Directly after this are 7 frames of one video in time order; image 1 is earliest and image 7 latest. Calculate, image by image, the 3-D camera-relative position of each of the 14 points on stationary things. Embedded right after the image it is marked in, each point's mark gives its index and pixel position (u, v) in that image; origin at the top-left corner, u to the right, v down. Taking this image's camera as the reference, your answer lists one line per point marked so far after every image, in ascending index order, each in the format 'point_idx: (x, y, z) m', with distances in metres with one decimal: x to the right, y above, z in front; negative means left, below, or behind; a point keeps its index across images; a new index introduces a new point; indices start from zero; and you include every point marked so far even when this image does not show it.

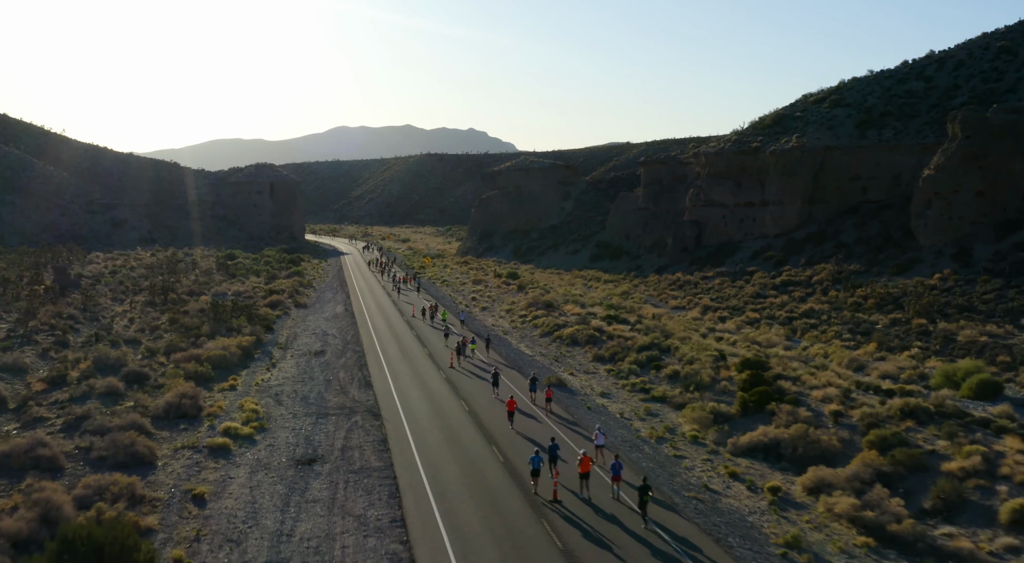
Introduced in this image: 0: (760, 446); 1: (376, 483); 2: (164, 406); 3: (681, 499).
0: (+5.6, -3.6, +15.4) m
1: (-2.6, -3.8, +13.1) m
2: (-8.7, -3.1, +17.3) m
3: (+3.1, -4.0, +12.8) m
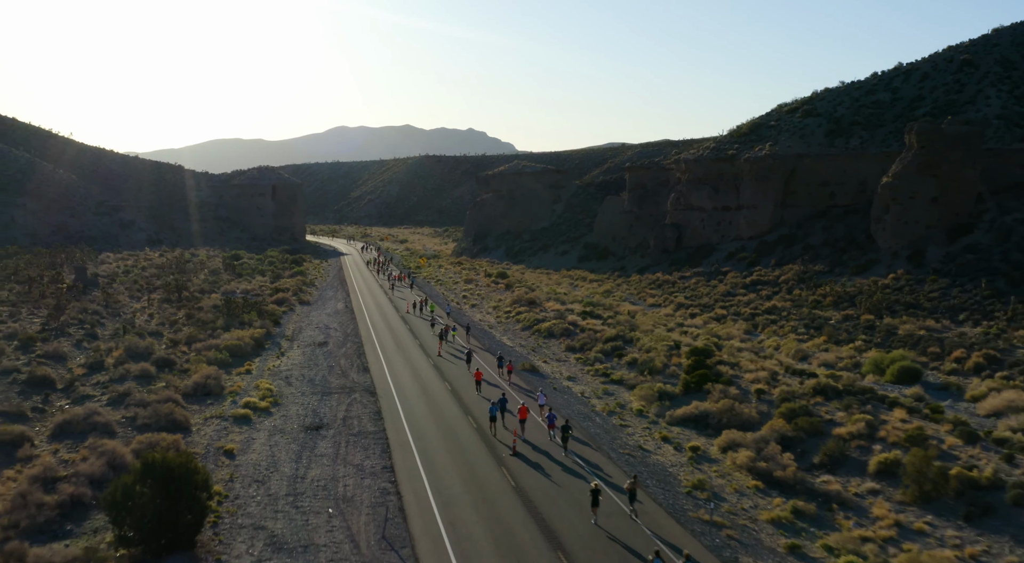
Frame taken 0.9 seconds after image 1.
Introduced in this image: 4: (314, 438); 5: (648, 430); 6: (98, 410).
0: (+4.8, -3.6, +18.5) m
1: (-3.3, -3.7, +16.1) m
2: (-9.4, -3.0, +20.4) m
3: (+2.4, -4.0, +15.9) m
4: (-4.8, -3.7, +16.6) m
5: (+3.5, -3.9, +17.9) m
6: (-11.0, -3.4, +18.3) m
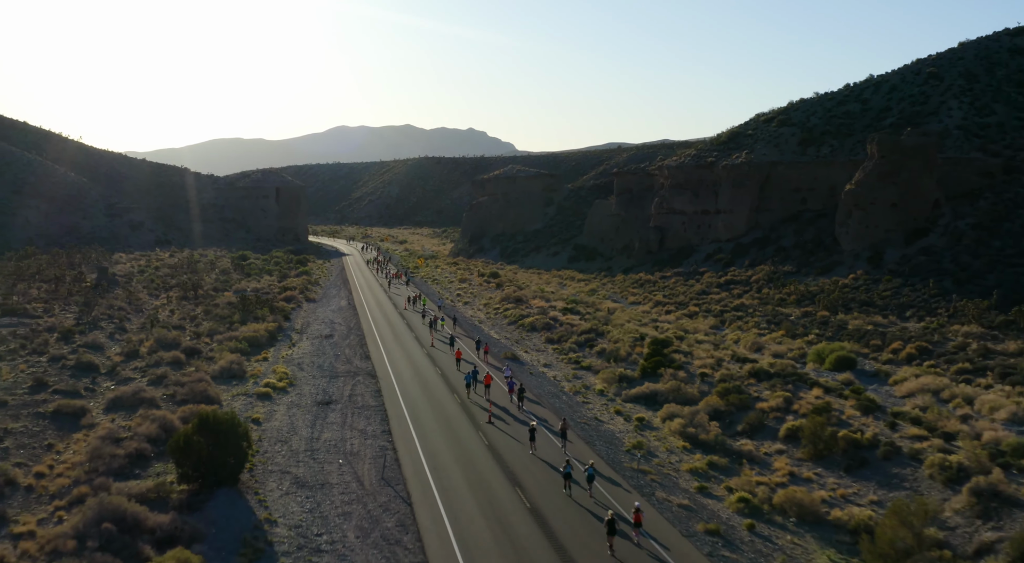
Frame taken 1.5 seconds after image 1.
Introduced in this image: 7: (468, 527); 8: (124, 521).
0: (+4.2, -3.6, +21.9) m
1: (-3.9, -3.7, +19.5) m
2: (-10.0, -3.0, +23.8) m
3: (+1.7, -3.9, +19.3) m
4: (-5.4, -3.7, +20.0) m
5: (+2.9, -3.8, +21.3) m
6: (-11.6, -3.4, +21.7) m
7: (-0.9, -4.5, +12.9) m
8: (-7.1, -4.3, +12.6) m
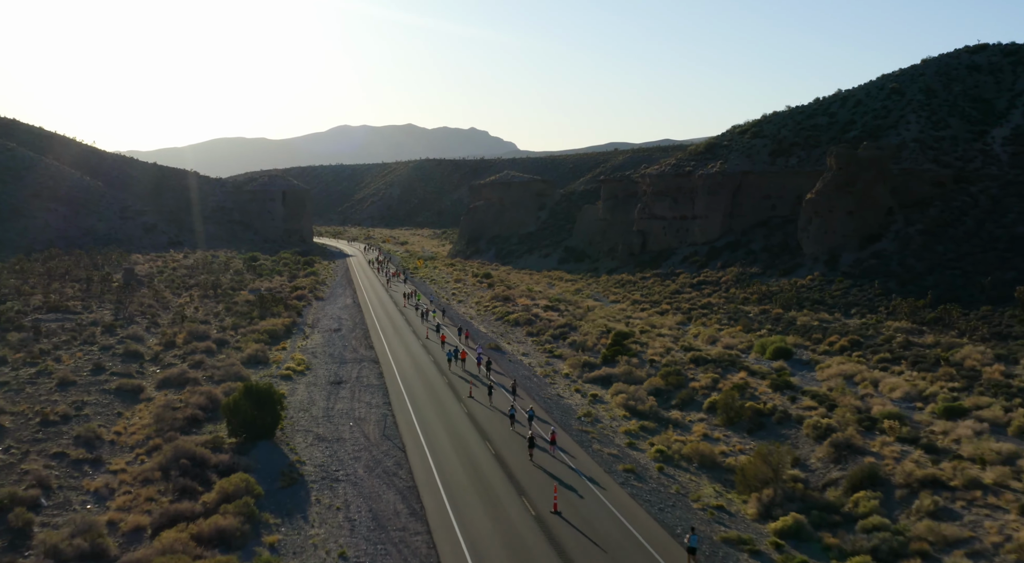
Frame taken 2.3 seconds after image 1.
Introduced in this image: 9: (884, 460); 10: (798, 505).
0: (+3.4, -3.6, +26.3) m
1: (-4.7, -3.8, +24.0) m
2: (-10.8, -3.0, +28.2) m
3: (+0.9, -4.0, +23.7) m
4: (-6.2, -3.8, +24.4) m
5: (+2.1, -3.9, +25.7) m
6: (-12.4, -3.4, +26.2) m
7: (-1.7, -4.6, +17.4) m
8: (-7.9, -4.4, +17.1) m
9: (+9.4, -4.5, +17.3) m
10: (+6.6, -5.1, +15.9) m
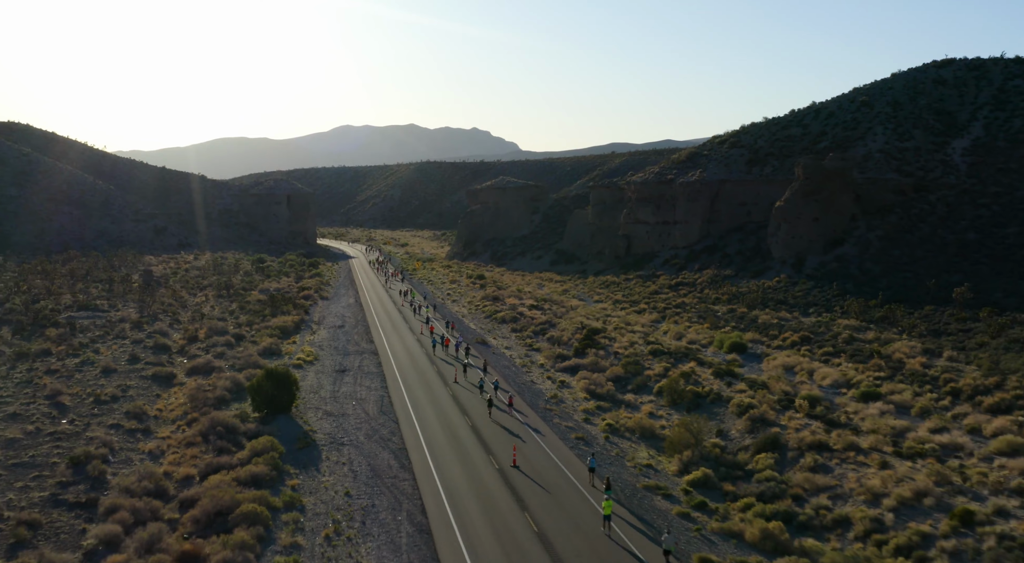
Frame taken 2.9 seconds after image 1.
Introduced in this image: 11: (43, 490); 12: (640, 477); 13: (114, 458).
0: (+2.6, -3.7, +30.3) m
1: (-5.6, -3.8, +28.0) m
2: (-11.6, -3.1, +32.2) m
3: (+0.1, -4.1, +27.7) m
4: (-7.0, -3.8, +28.4) m
5: (+1.3, -4.0, +29.7) m
6: (-13.2, -3.5, +30.2) m
7: (-2.5, -4.7, +21.3) m
8: (-8.7, -4.5, +21.1) m
9: (+8.5, -4.6, +21.3) m
10: (+5.7, -5.2, +19.8) m
11: (-11.7, -5.2, +17.3) m
12: (+3.5, -5.4, +18.9) m
13: (-11.3, -5.0, +19.5) m
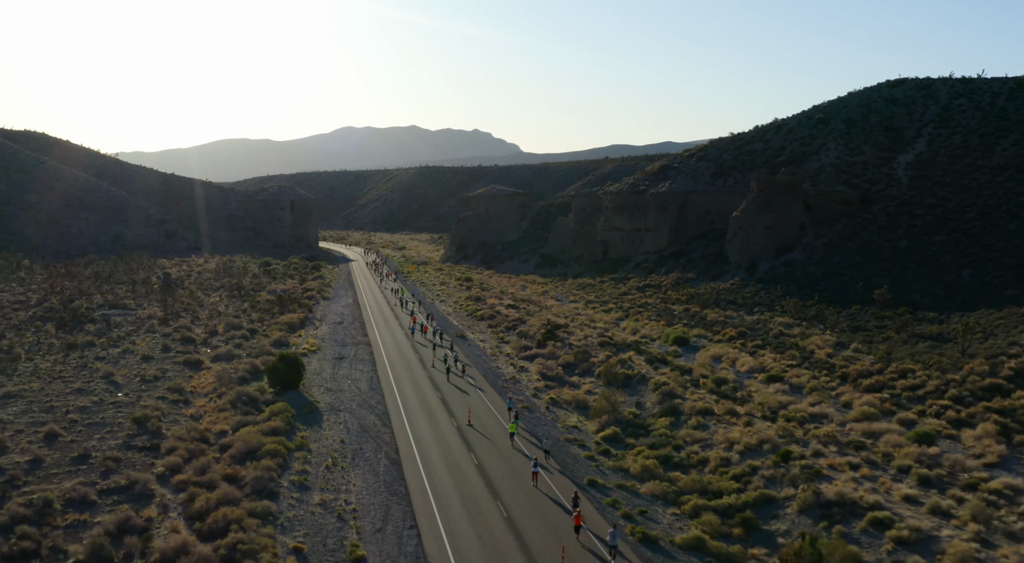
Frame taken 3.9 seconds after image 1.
0: (+1.0, -3.9, +36.2) m
1: (-7.1, -4.0, +33.9) m
2: (-13.2, -3.2, +38.2) m
3: (-1.5, -4.2, +33.6) m
4: (-8.6, -4.0, +34.4) m
5: (-0.3, -4.1, +35.6) m
6: (-14.8, -3.6, +36.2) m
7: (-4.1, -4.8, +27.3) m
8: (-10.3, -4.6, +27.0) m
9: (+6.9, -4.7, +27.2) m
10: (+4.1, -5.3, +25.8) m
11: (-13.3, -5.3, +23.3) m
12: (+1.9, -5.5, +24.8) m
13: (-12.9, -5.1, +25.5) m
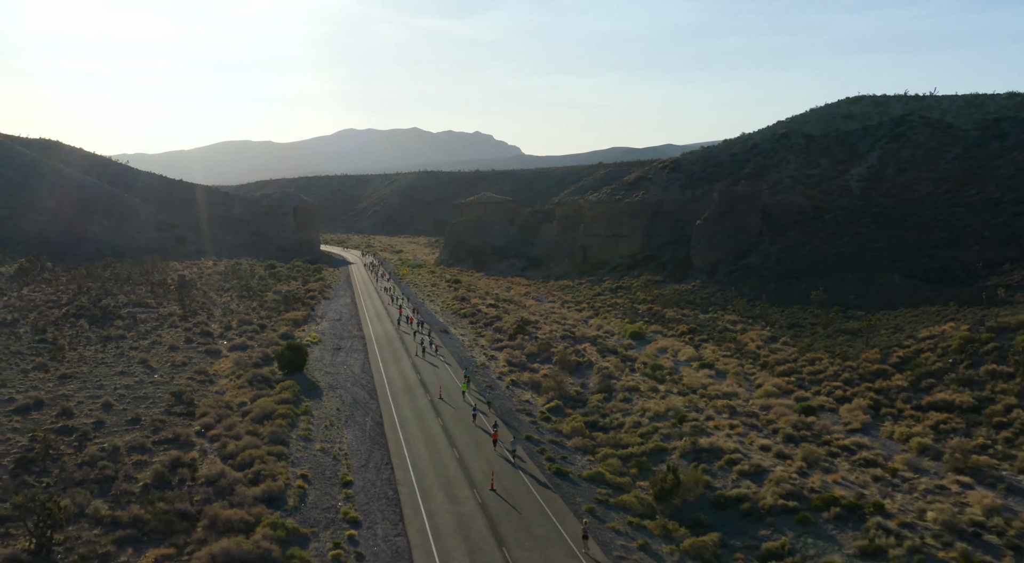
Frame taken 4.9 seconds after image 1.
0: (-0.6, -4.0, +42.2) m
1: (-8.8, -4.1, +39.9) m
2: (-14.8, -3.3, +44.3) m
3: (-3.1, -4.3, +39.6) m
4: (-10.2, -4.1, +40.4) m
5: (-1.9, -4.2, +41.6) m
6: (-16.4, -3.7, +42.2) m
7: (-5.8, -4.9, +33.3) m
8: (-12.0, -4.6, +33.0) m
9: (+5.3, -4.8, +33.2) m
10: (+2.5, -5.4, +31.8) m
11: (-15.0, -5.4, +29.3) m
12: (+0.3, -5.6, +30.8) m
13: (-14.5, -5.1, +31.5) m
